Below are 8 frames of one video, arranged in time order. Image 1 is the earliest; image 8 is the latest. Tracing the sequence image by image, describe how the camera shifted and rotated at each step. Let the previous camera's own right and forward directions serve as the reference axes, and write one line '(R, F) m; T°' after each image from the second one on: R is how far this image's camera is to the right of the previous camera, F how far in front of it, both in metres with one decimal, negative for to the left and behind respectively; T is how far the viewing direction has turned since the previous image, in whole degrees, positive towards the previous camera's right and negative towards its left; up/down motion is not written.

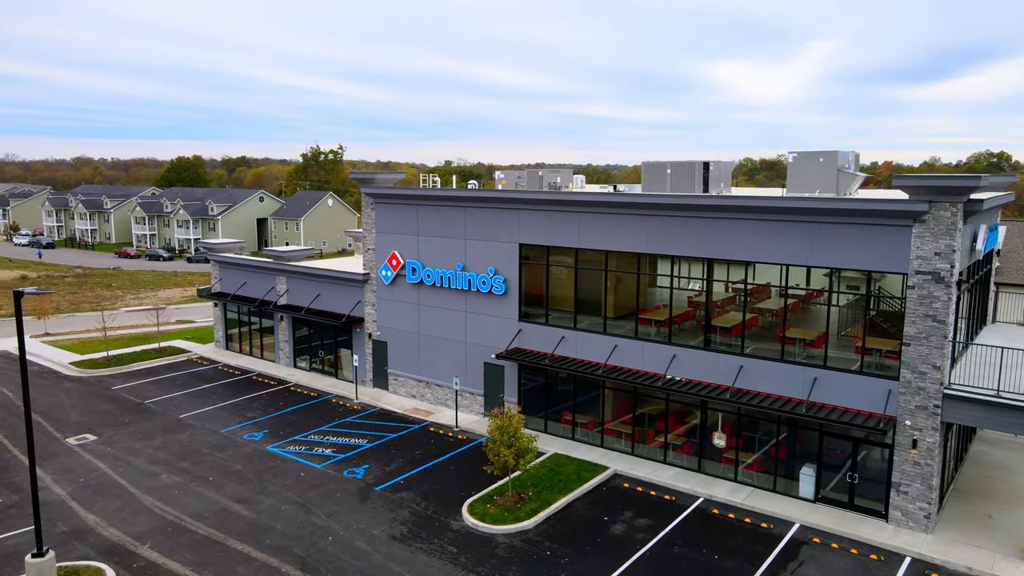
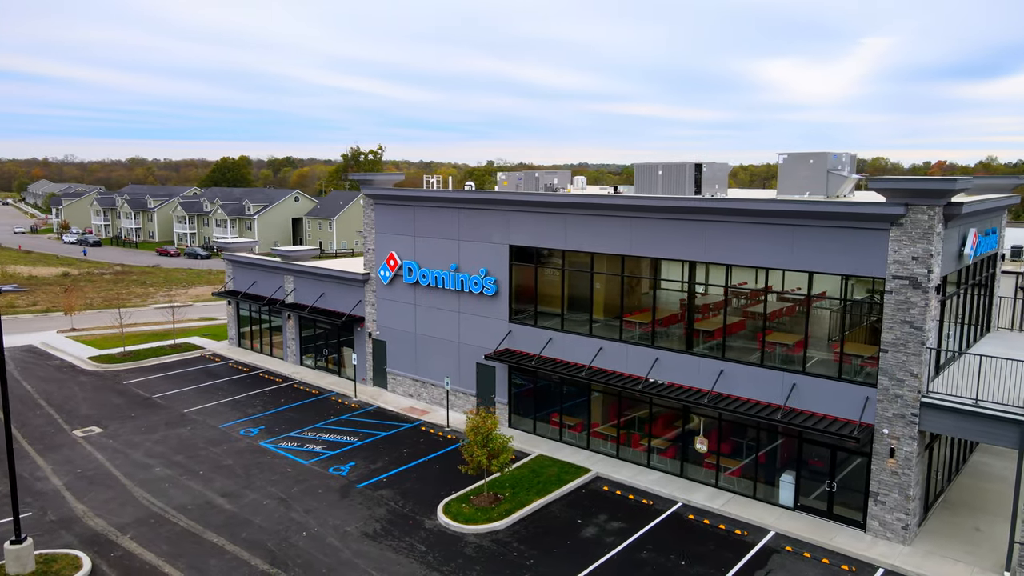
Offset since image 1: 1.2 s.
(+1.7, 0.0) m; -3°
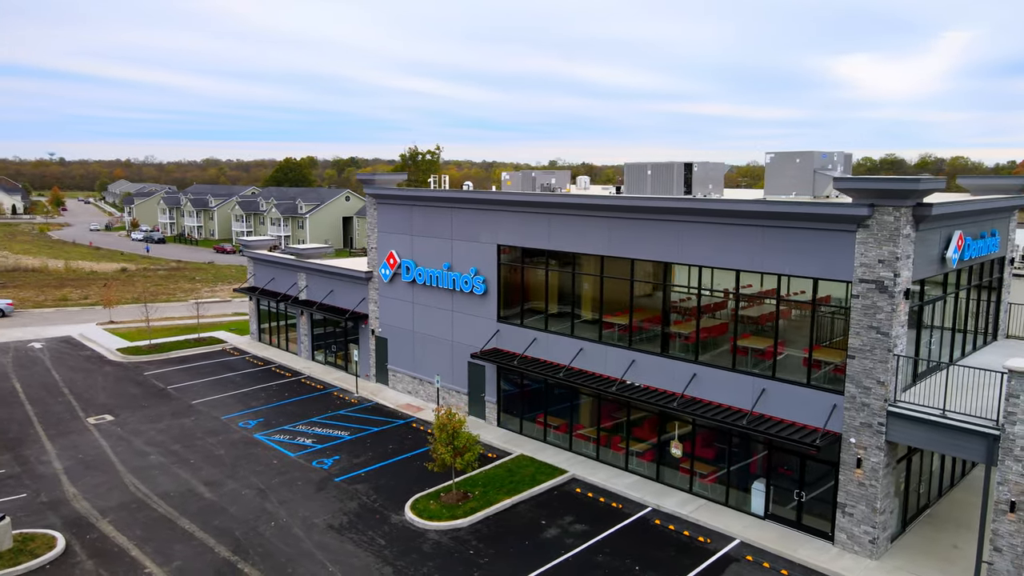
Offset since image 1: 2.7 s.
(+2.4, +0.1) m; -5°
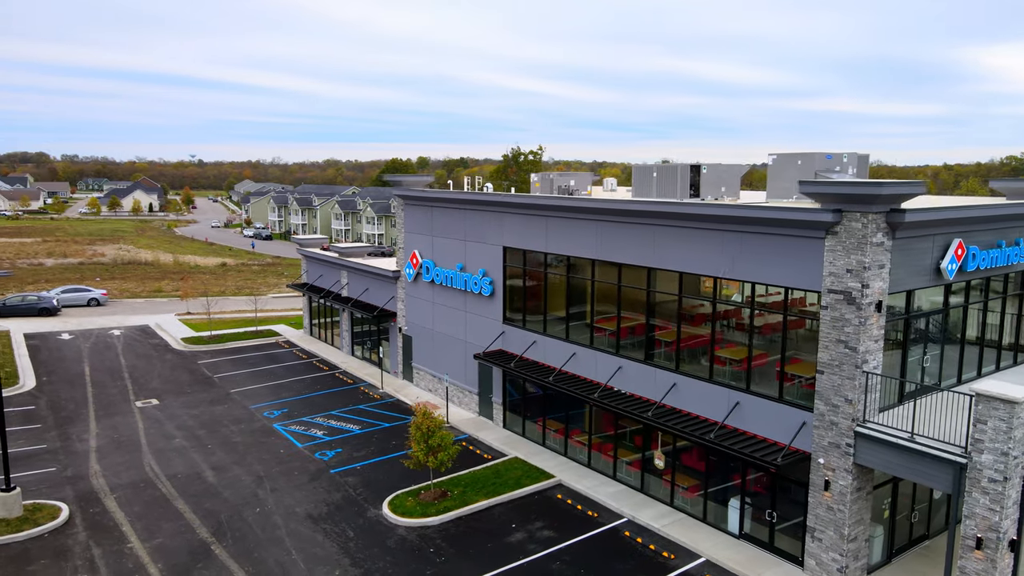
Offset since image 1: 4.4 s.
(+3.3, +0.2) m; -8°
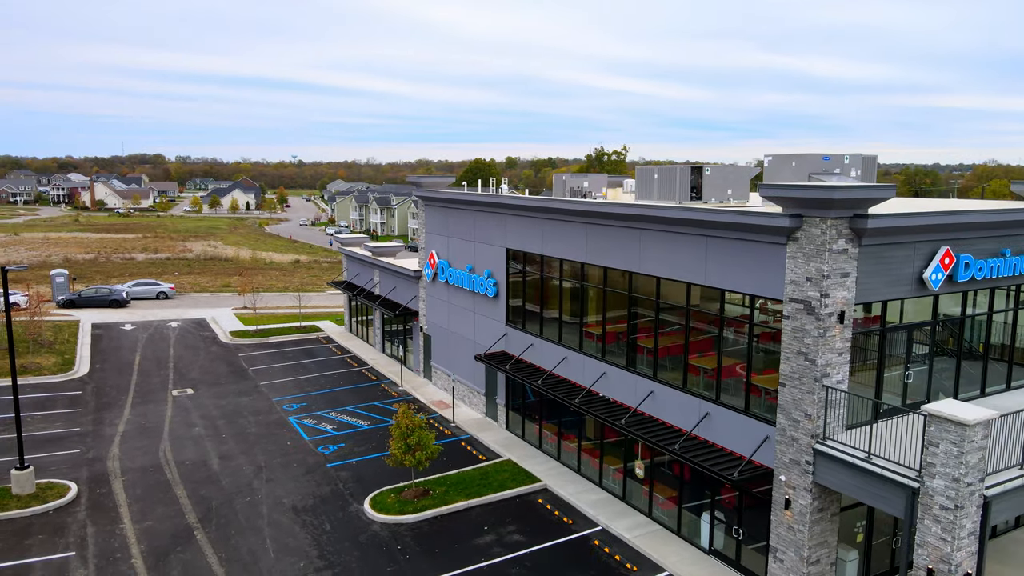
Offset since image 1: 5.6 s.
(+2.8, +0.2) m; -7°
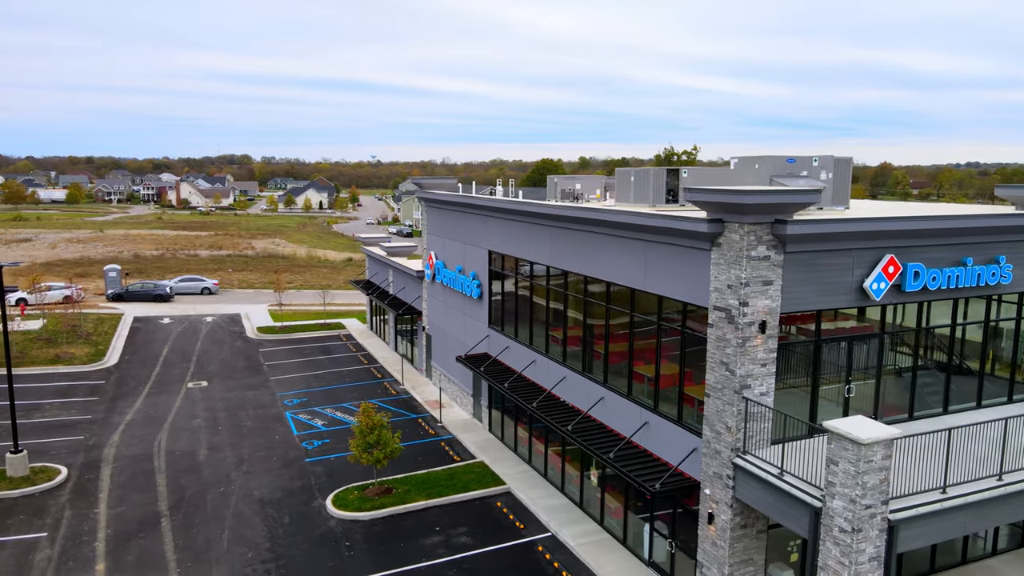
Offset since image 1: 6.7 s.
(+3.0, +0.2) m; -6°
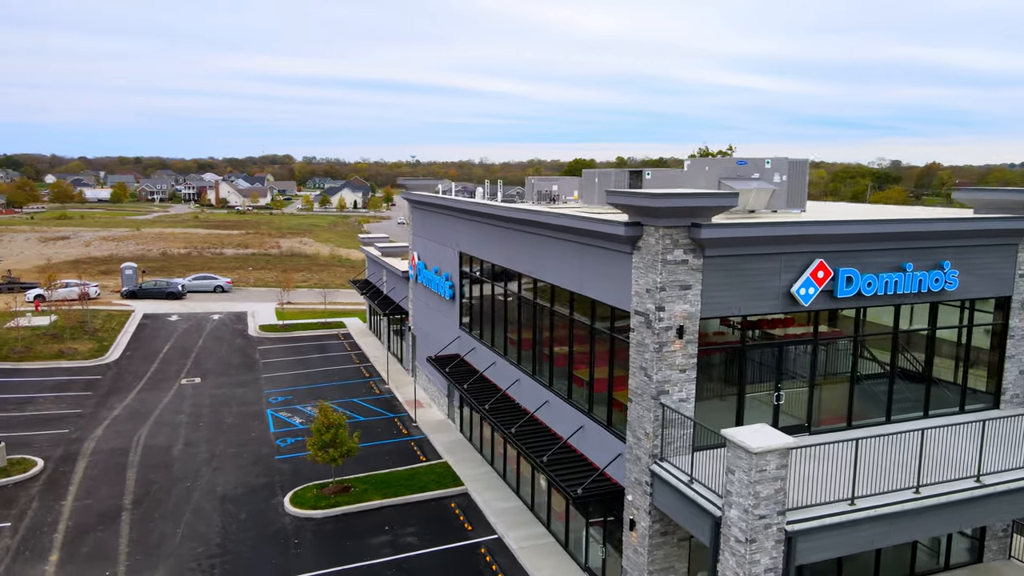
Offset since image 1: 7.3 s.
(+2.2, +0.1) m; -3°
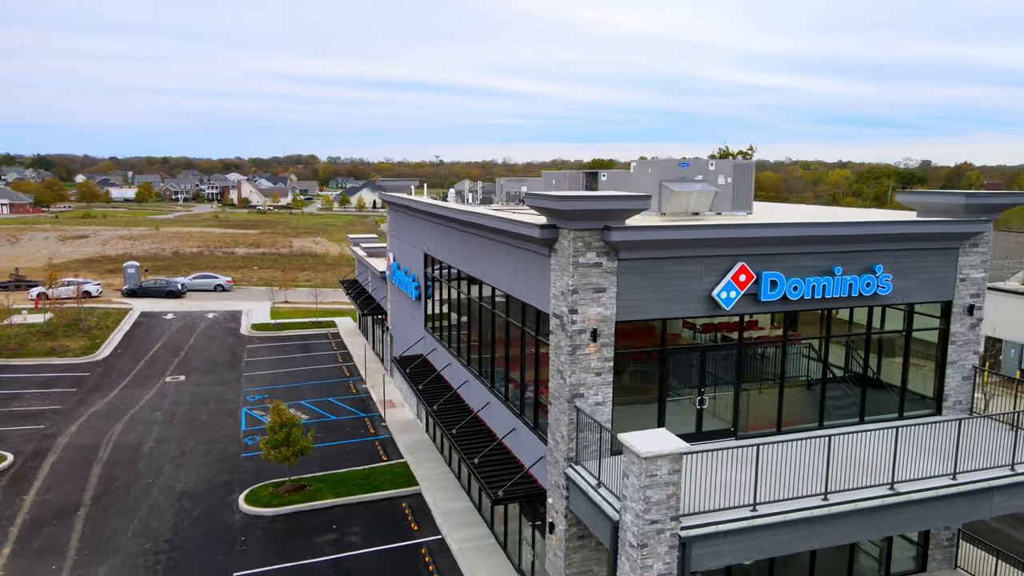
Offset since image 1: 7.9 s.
(+1.9, 0.0) m; -2°
